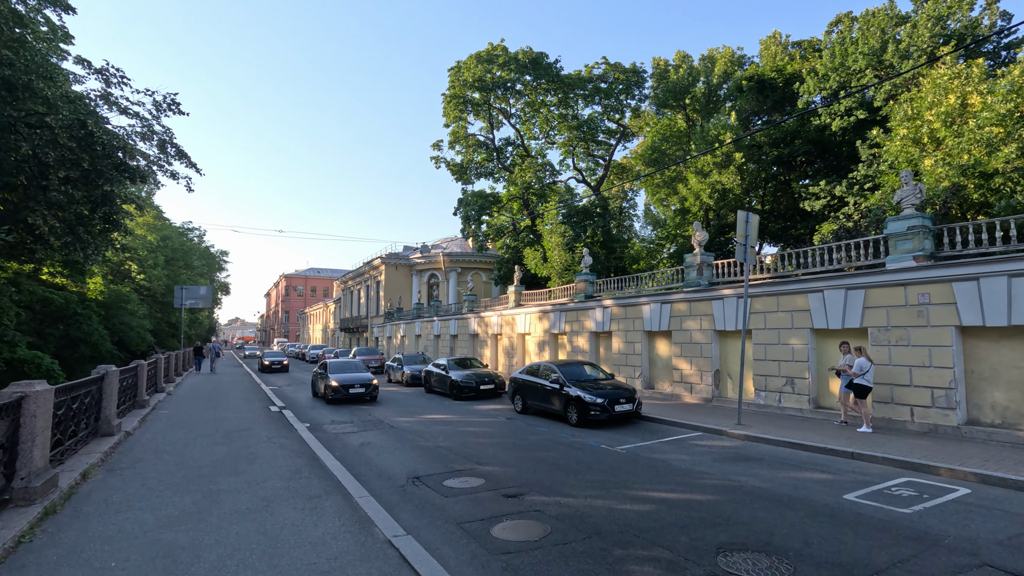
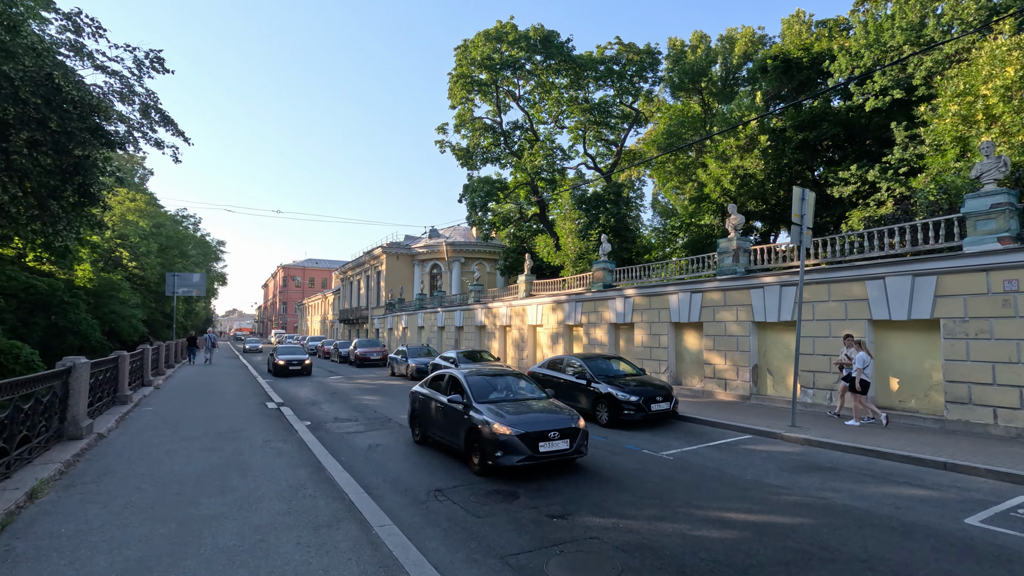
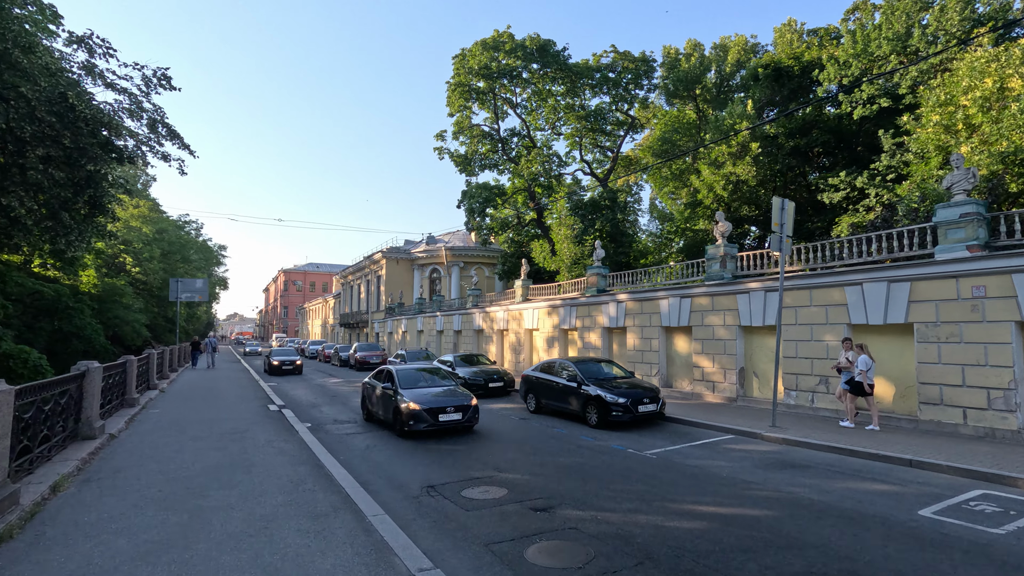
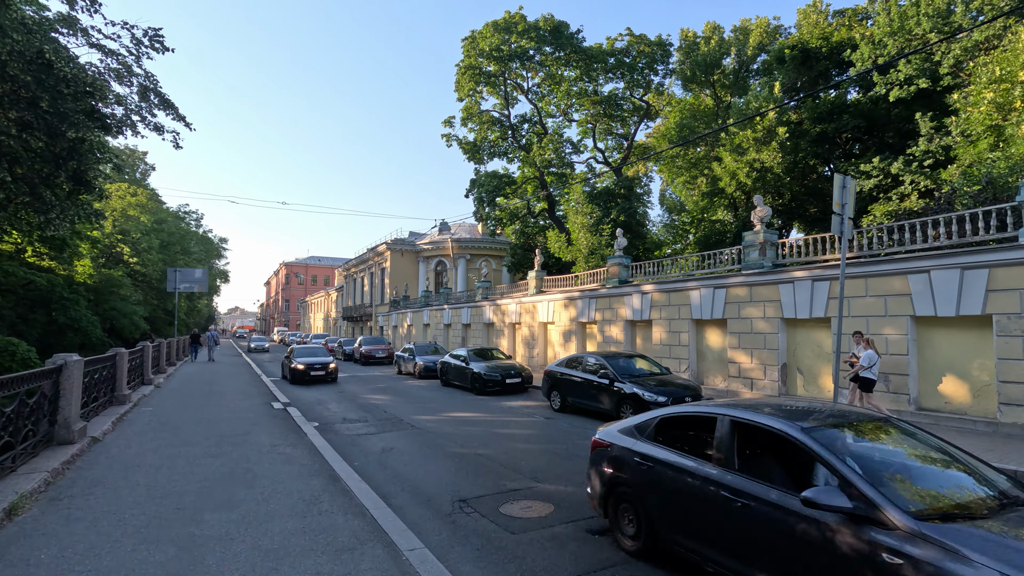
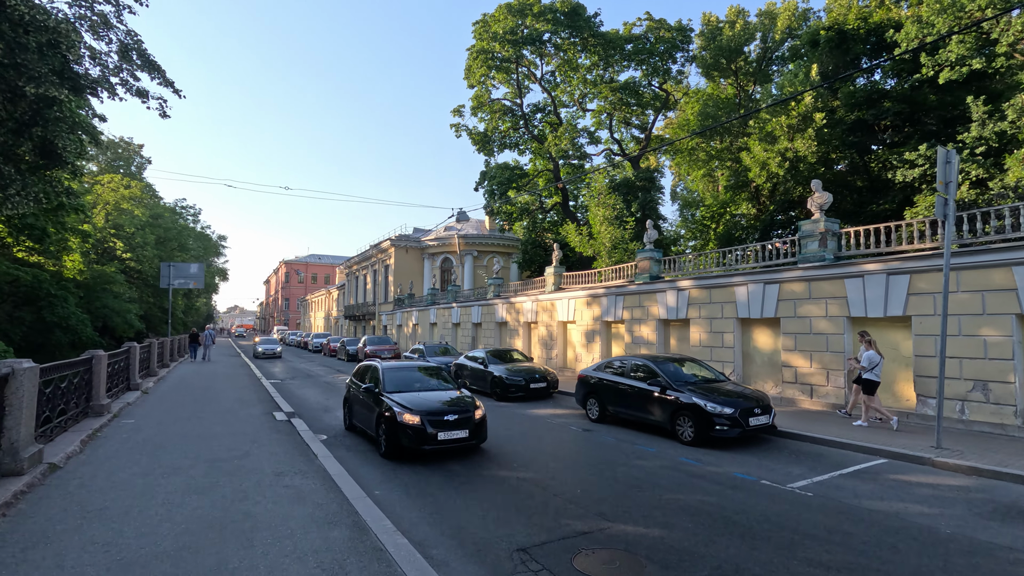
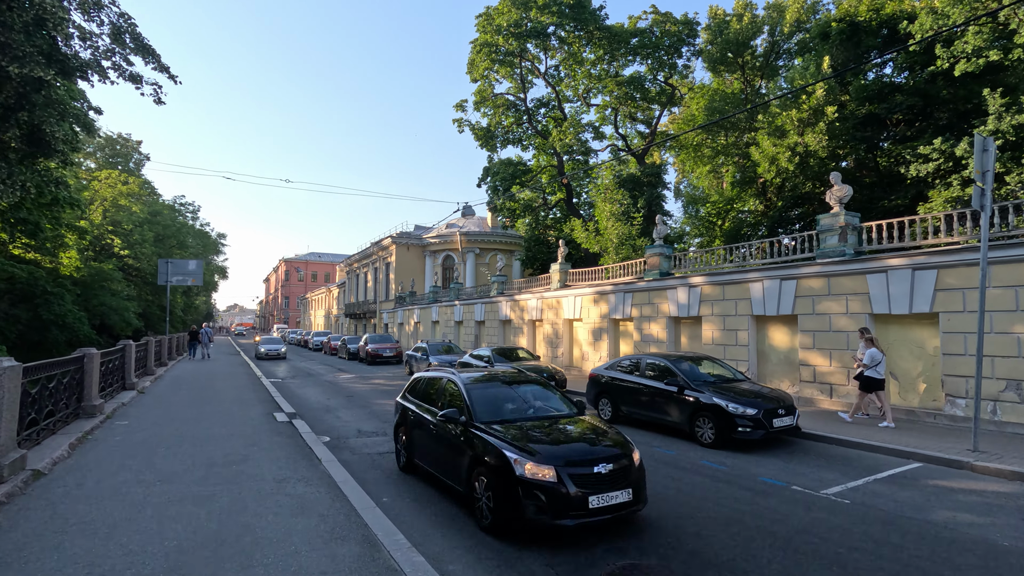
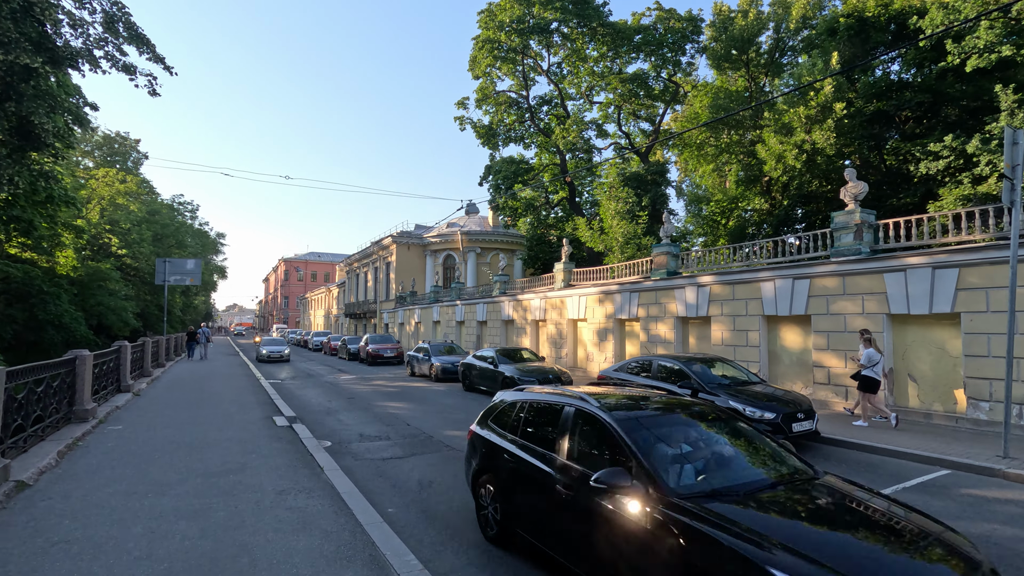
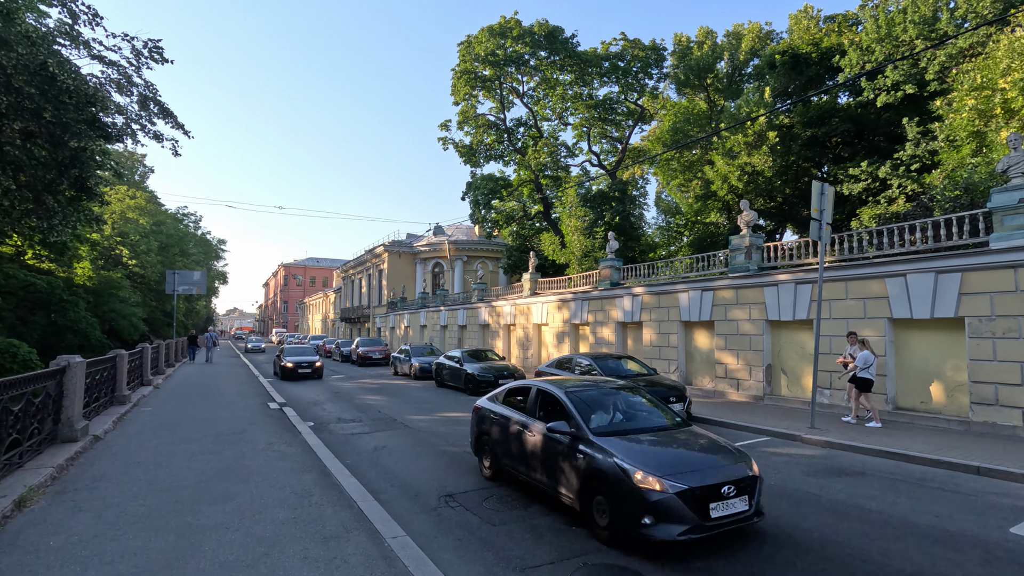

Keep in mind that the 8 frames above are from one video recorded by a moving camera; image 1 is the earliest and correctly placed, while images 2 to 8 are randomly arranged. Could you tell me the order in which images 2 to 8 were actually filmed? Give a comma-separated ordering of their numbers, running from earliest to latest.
3, 2, 8, 4, 5, 6, 7
